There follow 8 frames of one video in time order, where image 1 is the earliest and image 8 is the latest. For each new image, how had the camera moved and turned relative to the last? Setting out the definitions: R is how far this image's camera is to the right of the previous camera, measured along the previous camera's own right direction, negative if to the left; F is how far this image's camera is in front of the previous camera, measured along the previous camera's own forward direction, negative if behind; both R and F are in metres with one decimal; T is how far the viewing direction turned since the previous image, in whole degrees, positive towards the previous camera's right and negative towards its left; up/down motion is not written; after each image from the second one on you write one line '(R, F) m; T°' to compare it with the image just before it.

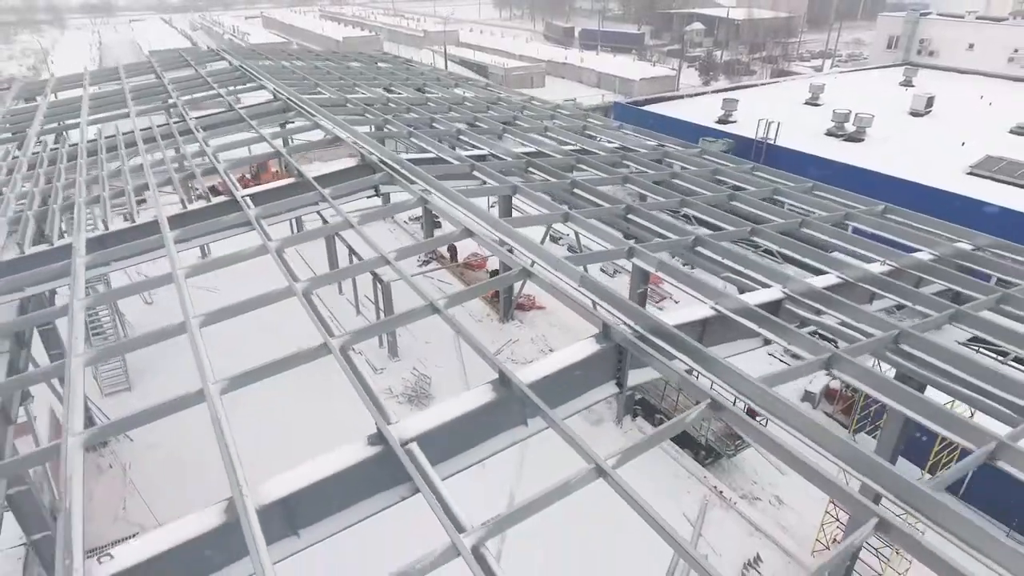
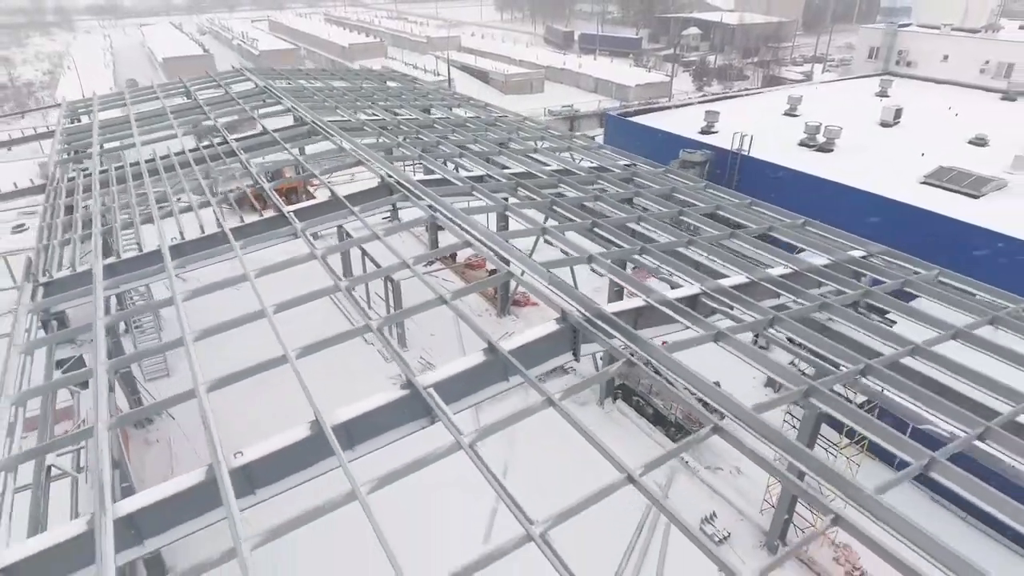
(+0.1, -1.0) m; 0°
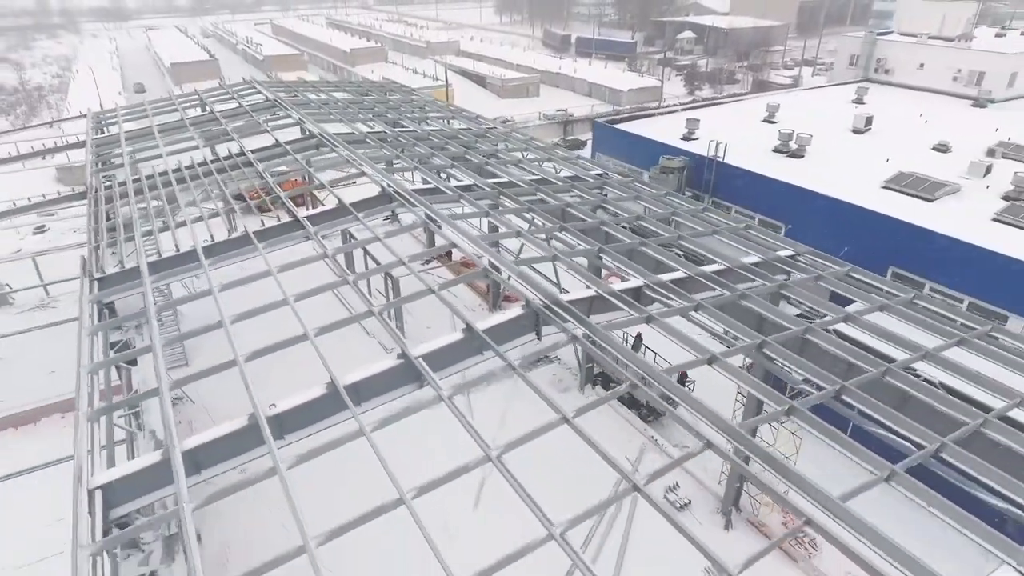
(+0.2, -0.9) m; 0°
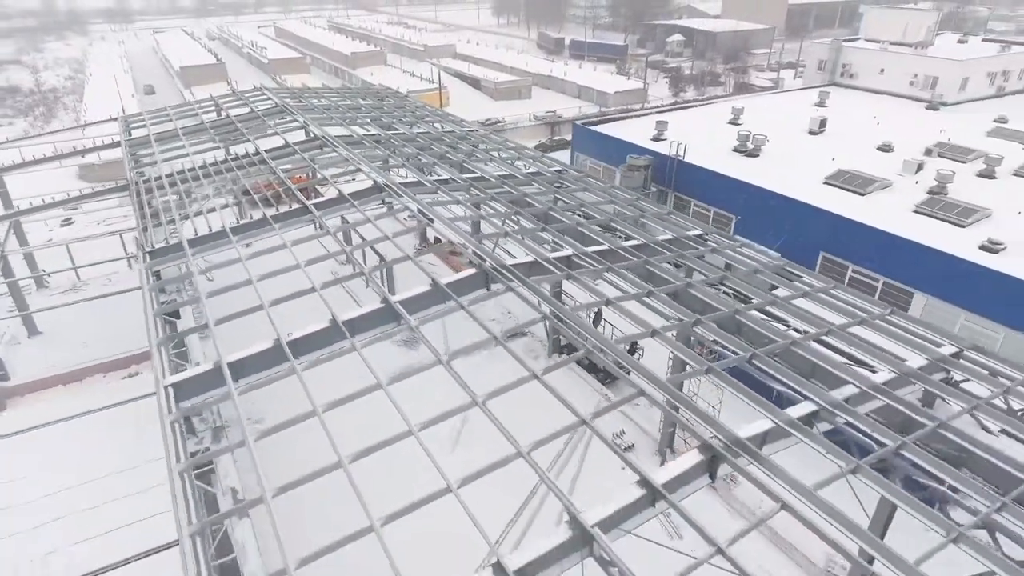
(+0.4, -1.5) m; 0°
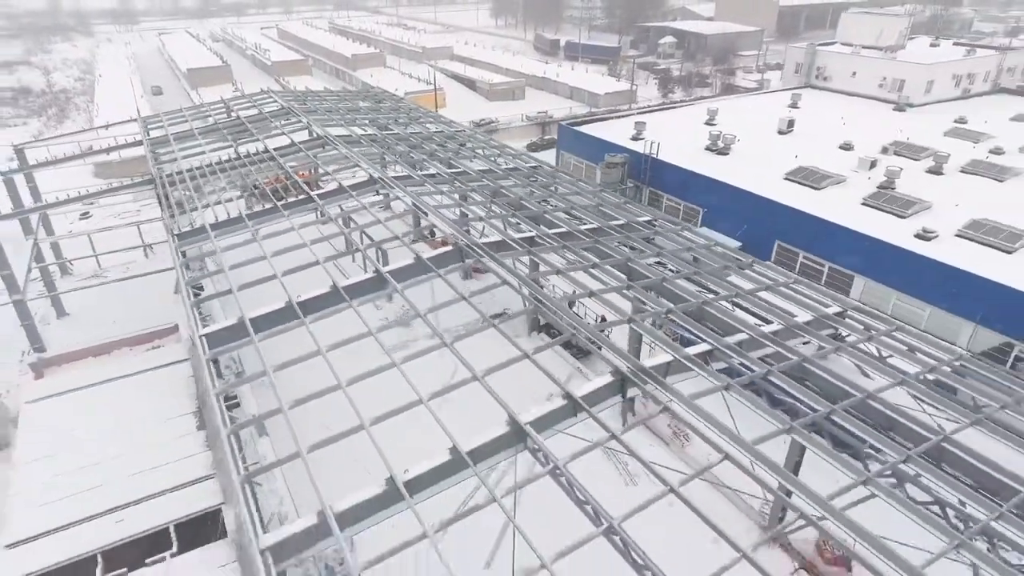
(+0.3, -1.2) m; 0°
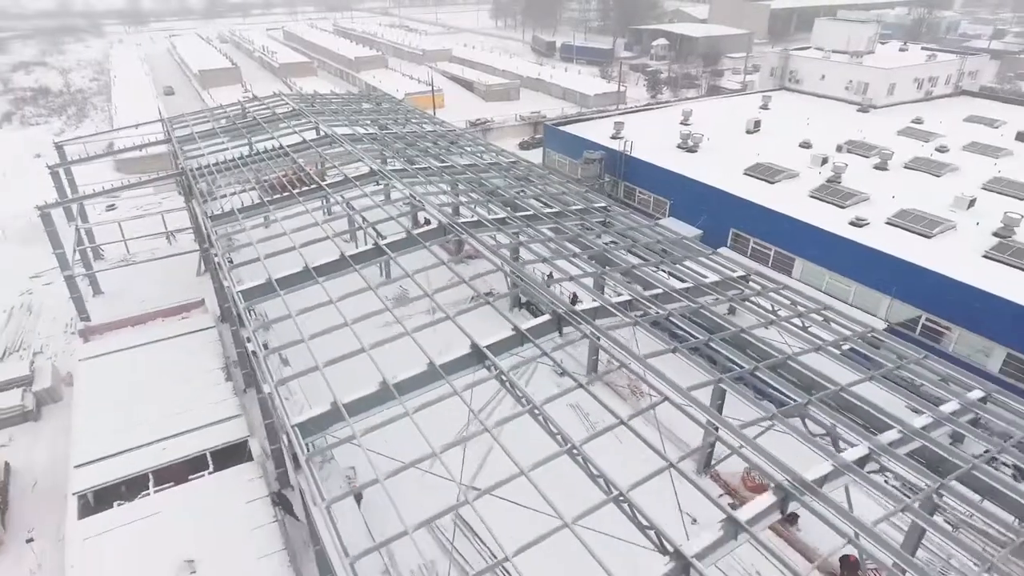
(+0.4, -1.6) m; 0°
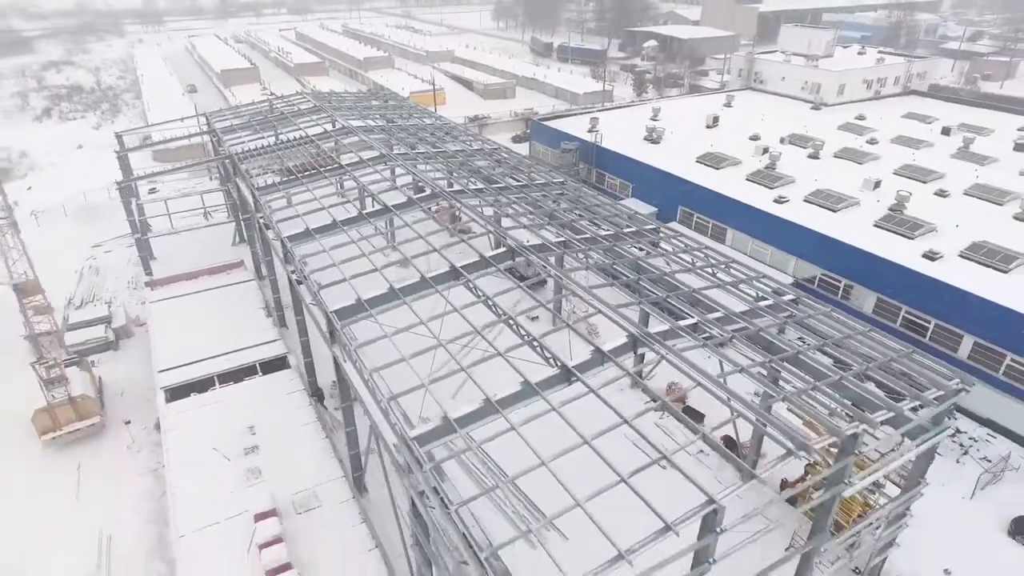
(+0.6, -2.8) m; 0°
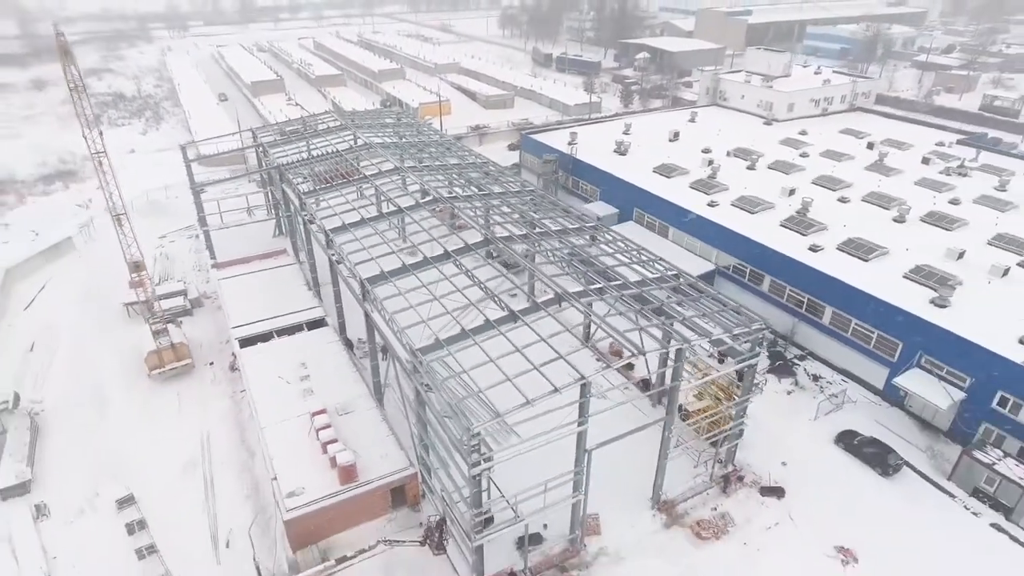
(+0.7, -4.1) m; -1°
